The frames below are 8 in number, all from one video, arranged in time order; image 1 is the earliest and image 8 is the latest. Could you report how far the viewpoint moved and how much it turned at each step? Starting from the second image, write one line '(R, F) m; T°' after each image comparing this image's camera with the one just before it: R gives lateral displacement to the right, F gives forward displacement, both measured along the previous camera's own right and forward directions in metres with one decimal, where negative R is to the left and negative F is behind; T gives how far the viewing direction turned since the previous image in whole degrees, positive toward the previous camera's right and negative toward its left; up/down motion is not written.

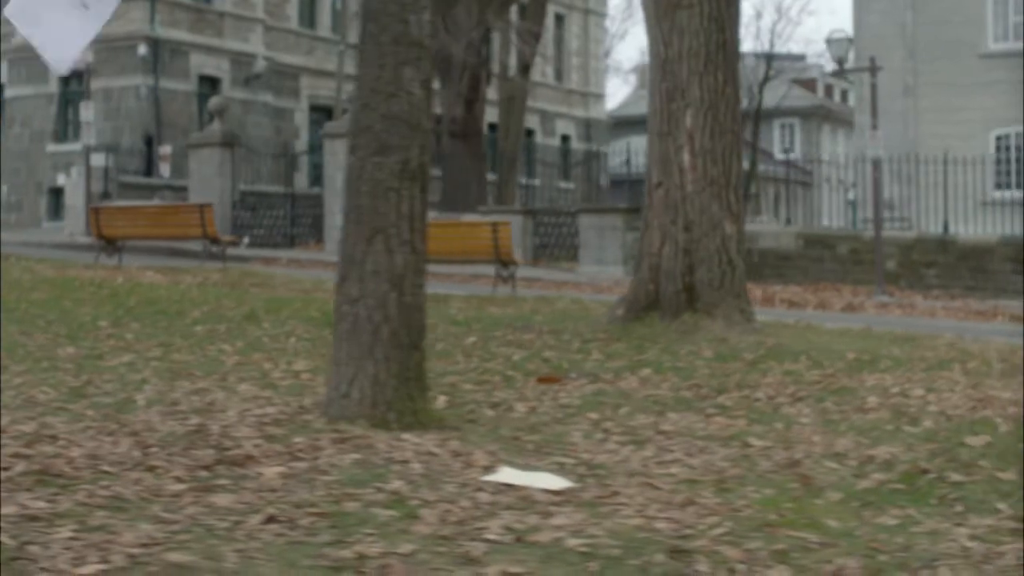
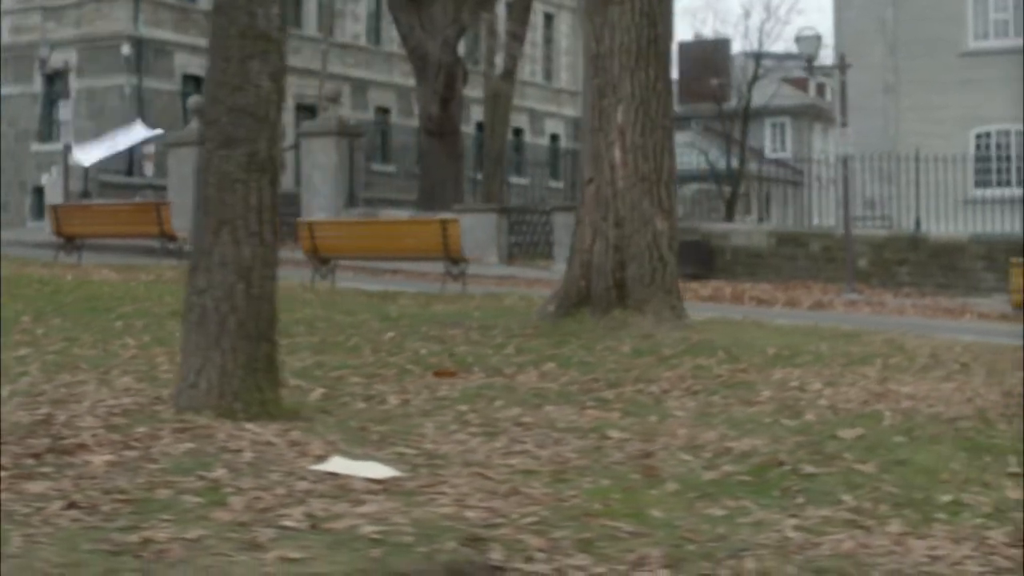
(+0.9, 0.0) m; -1°
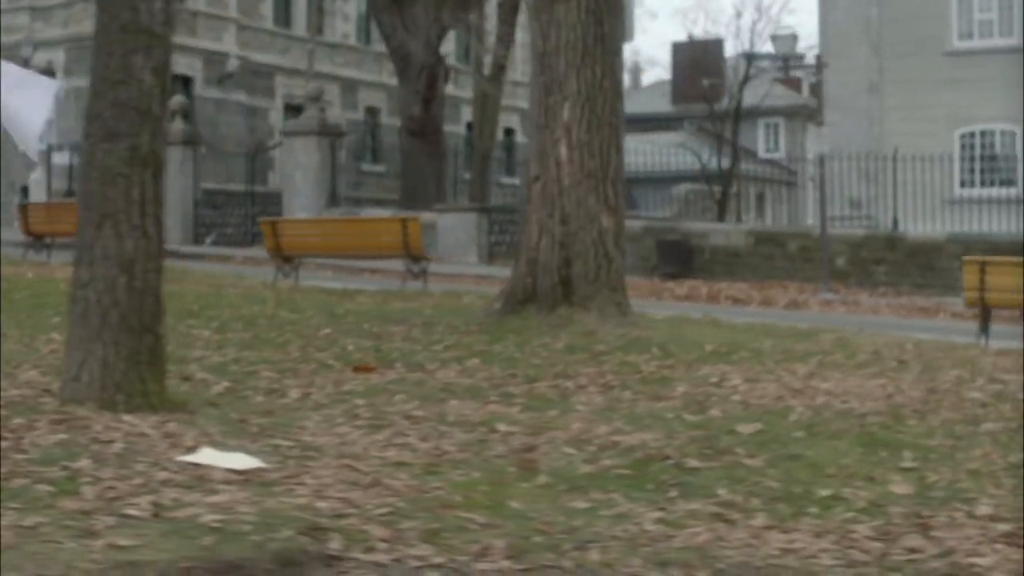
(+0.7, 0.0) m; -1°
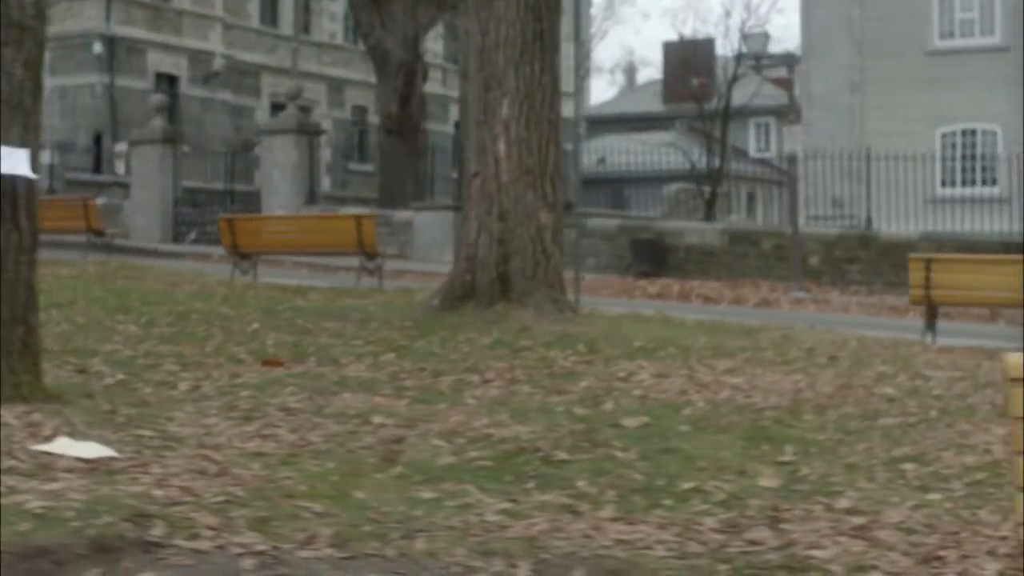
(+0.8, 0.0) m; -1°
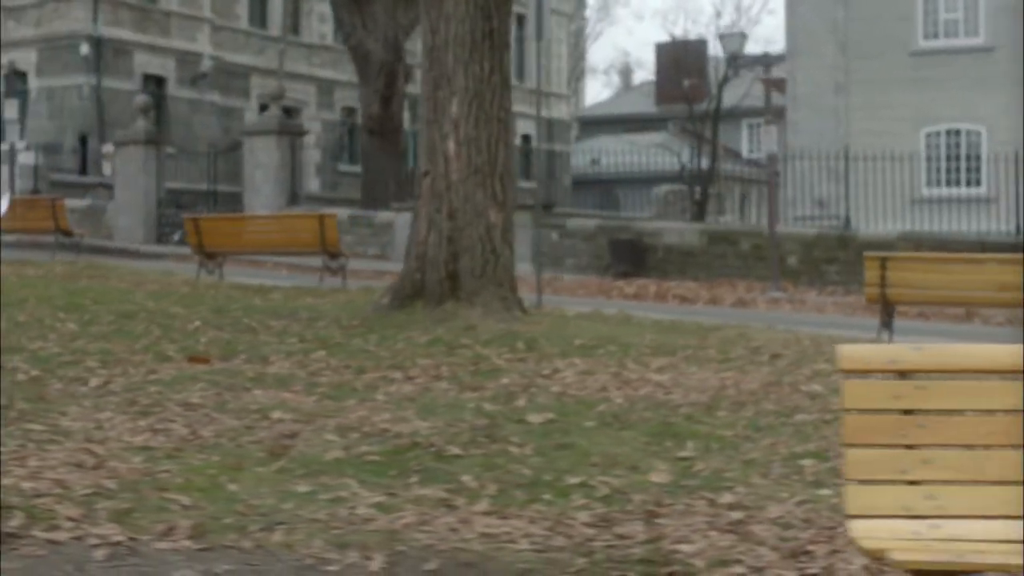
(+0.7, 0.0) m; -1°
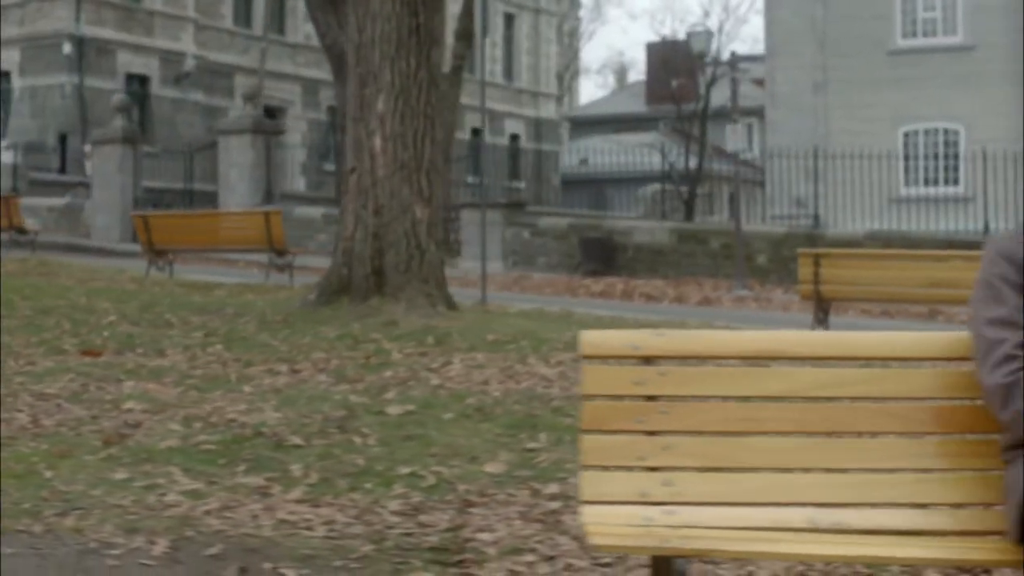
(+1.0, 0.0) m; -1°
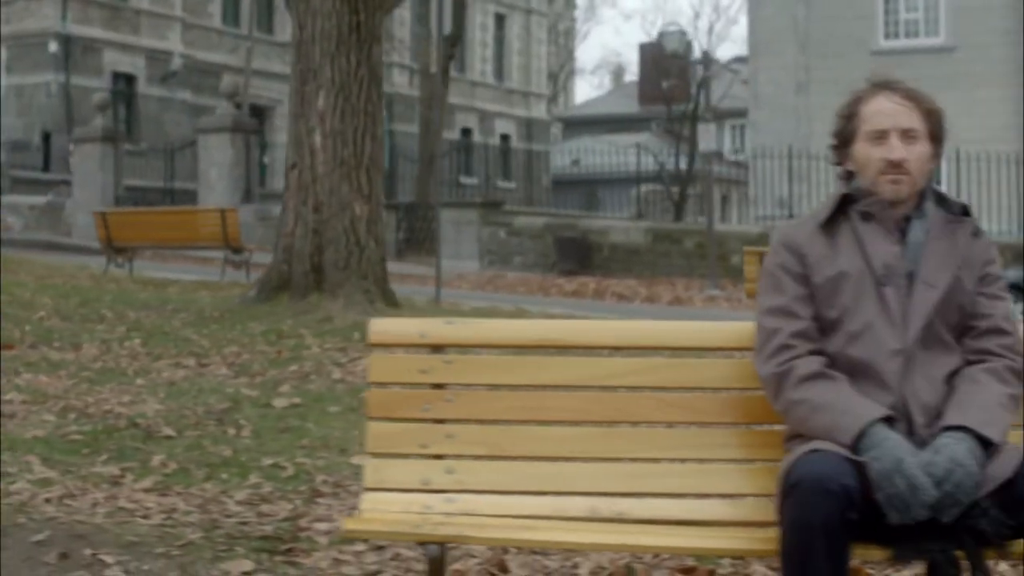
(+0.8, 0.0) m; -1°
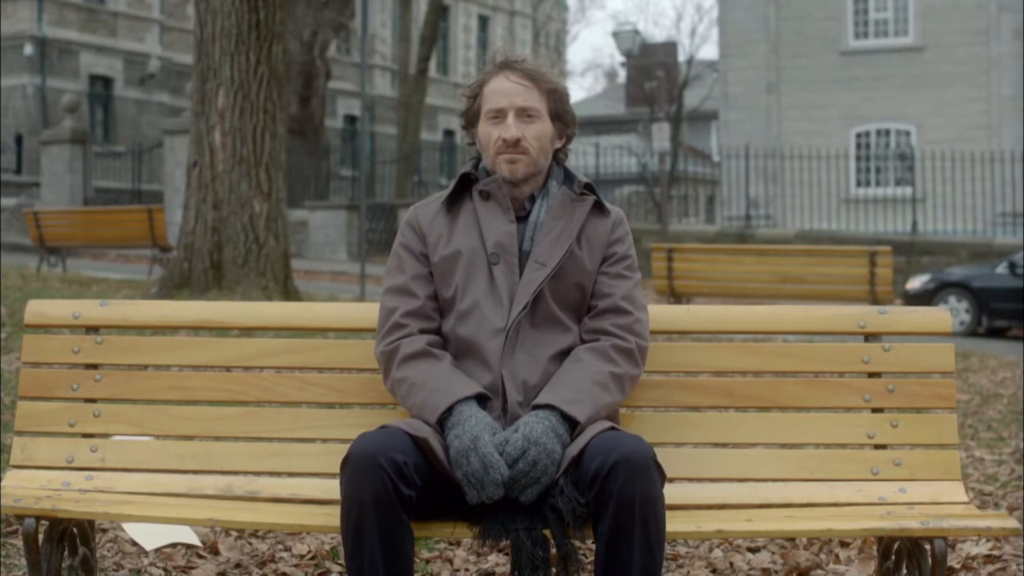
(+1.4, 0.0) m; -2°
